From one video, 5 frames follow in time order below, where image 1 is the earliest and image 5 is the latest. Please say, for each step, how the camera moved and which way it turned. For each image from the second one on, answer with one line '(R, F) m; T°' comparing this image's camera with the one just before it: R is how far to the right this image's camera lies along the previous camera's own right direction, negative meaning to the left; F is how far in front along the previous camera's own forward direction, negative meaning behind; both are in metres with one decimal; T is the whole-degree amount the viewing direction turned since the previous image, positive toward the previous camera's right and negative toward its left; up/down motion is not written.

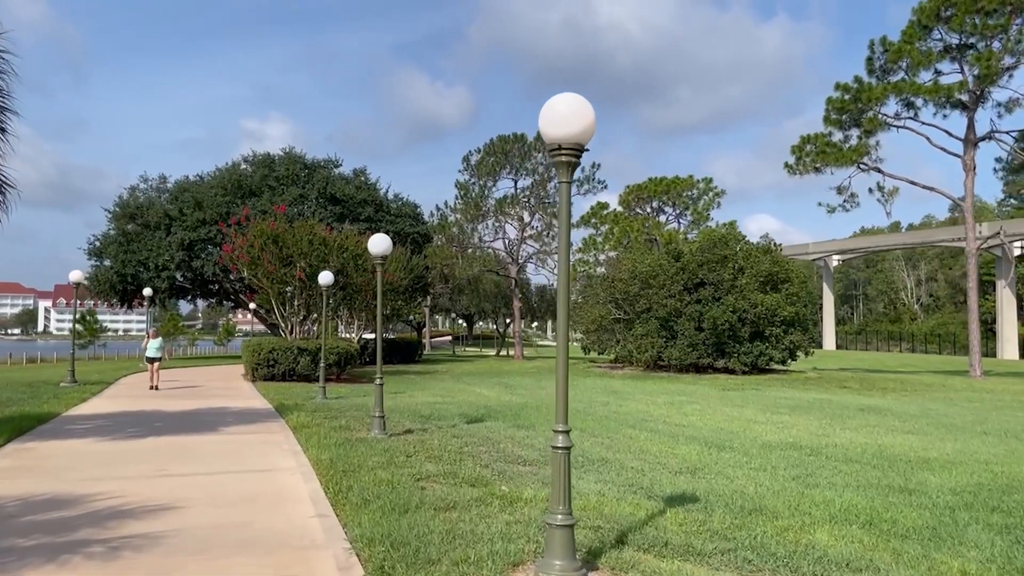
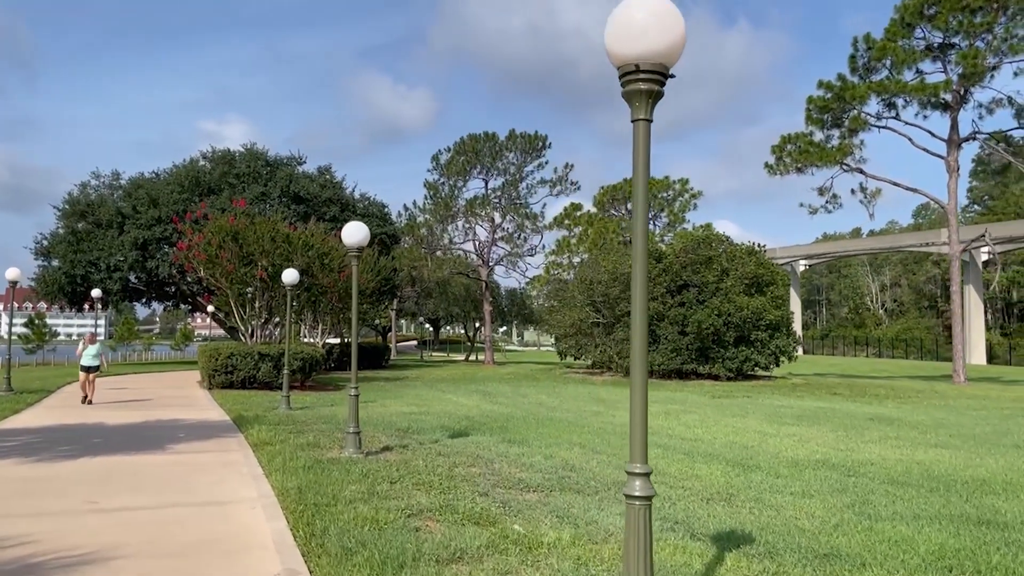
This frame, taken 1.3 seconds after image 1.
(-0.3, +1.3) m; +2°
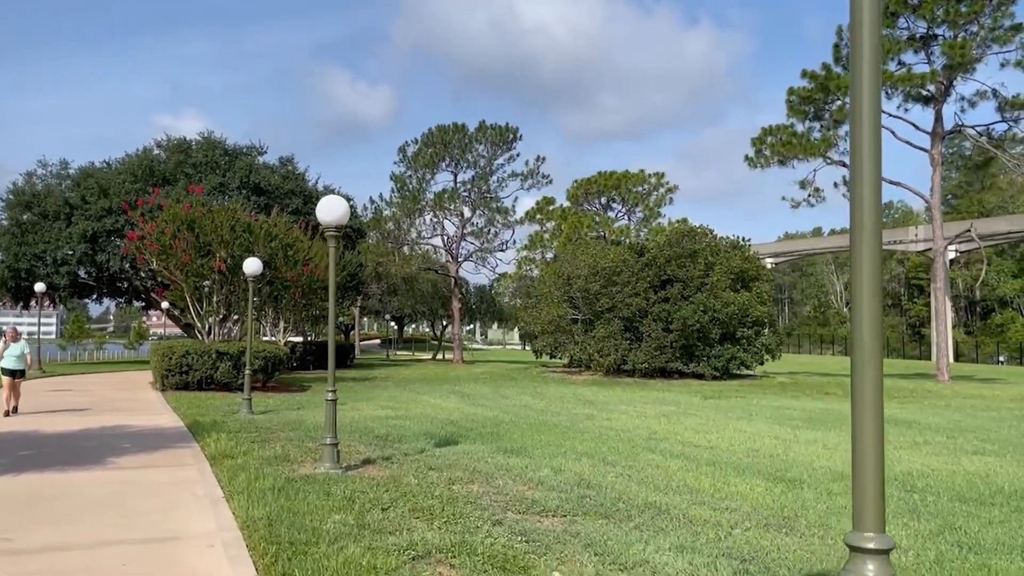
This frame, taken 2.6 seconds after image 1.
(-0.4, +1.3) m; +3°
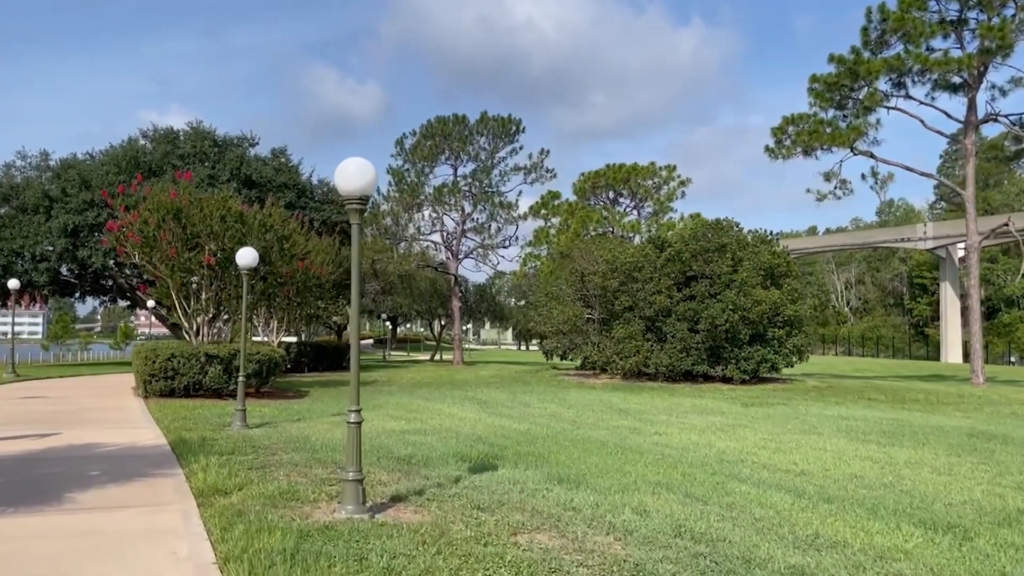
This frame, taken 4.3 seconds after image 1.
(-0.6, +1.7) m; +1°
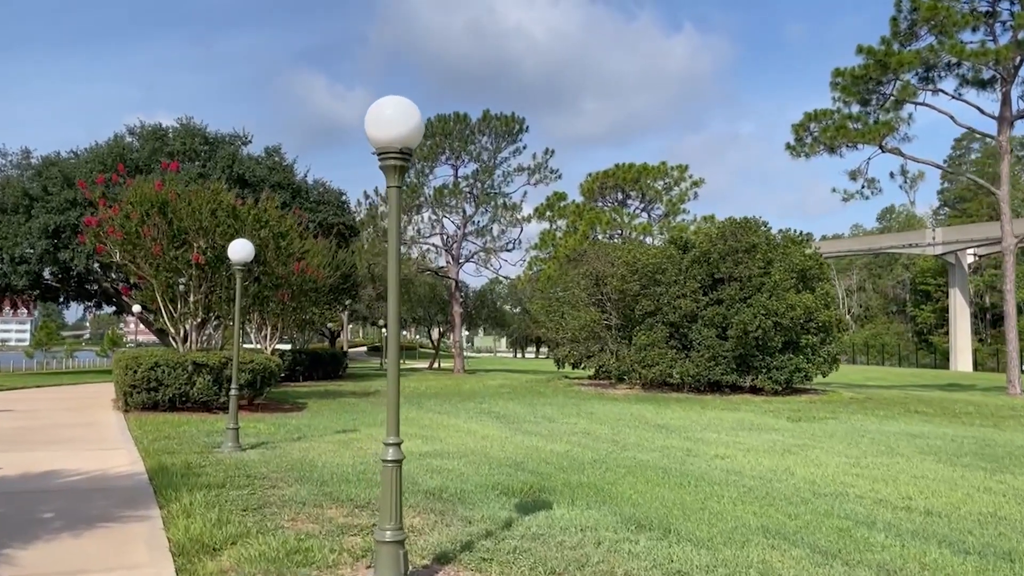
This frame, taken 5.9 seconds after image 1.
(-0.5, +1.6) m; +1°
